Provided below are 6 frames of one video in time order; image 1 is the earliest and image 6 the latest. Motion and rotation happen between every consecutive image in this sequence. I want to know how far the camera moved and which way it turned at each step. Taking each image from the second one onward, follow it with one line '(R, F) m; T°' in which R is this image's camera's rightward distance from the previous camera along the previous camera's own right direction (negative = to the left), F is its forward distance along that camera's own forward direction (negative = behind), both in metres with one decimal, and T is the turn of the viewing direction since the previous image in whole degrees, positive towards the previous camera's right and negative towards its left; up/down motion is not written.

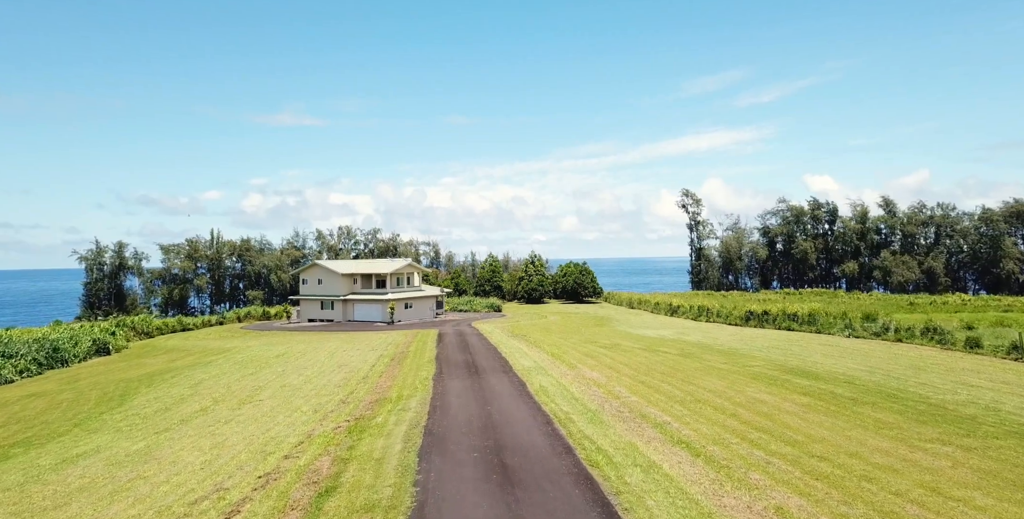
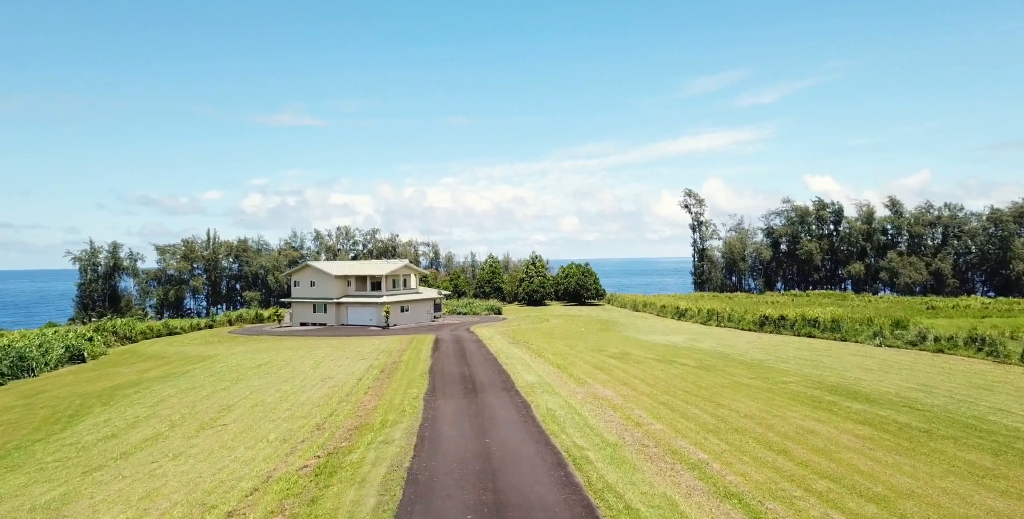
(-0.1, +3.5) m; 0°
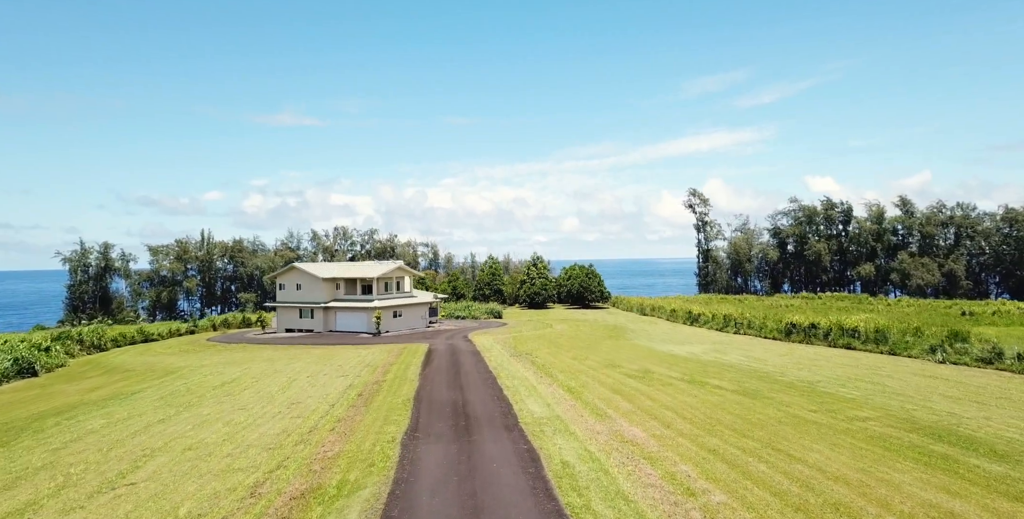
(-0.1, +5.7) m; 0°
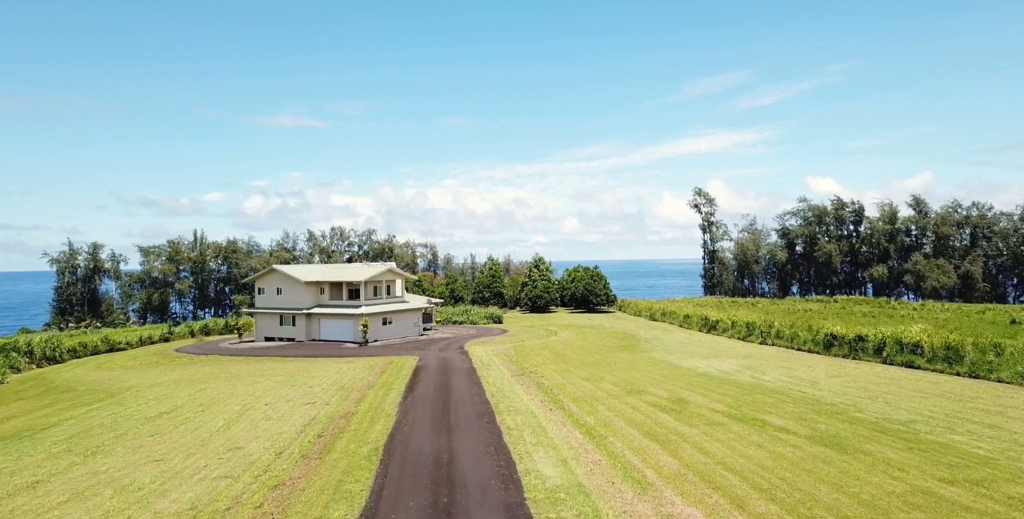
(-0.1, +6.9) m; 0°
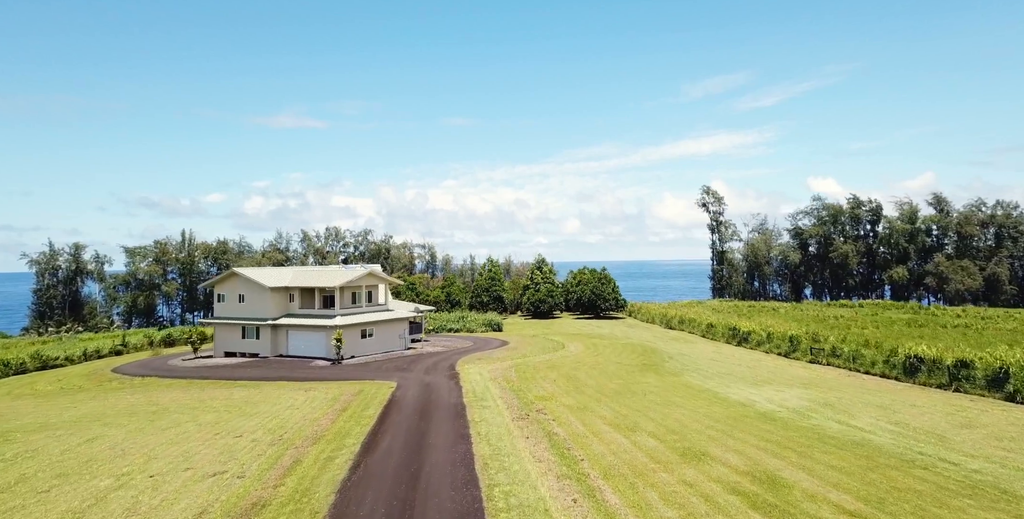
(0.0, +10.1) m; 0°
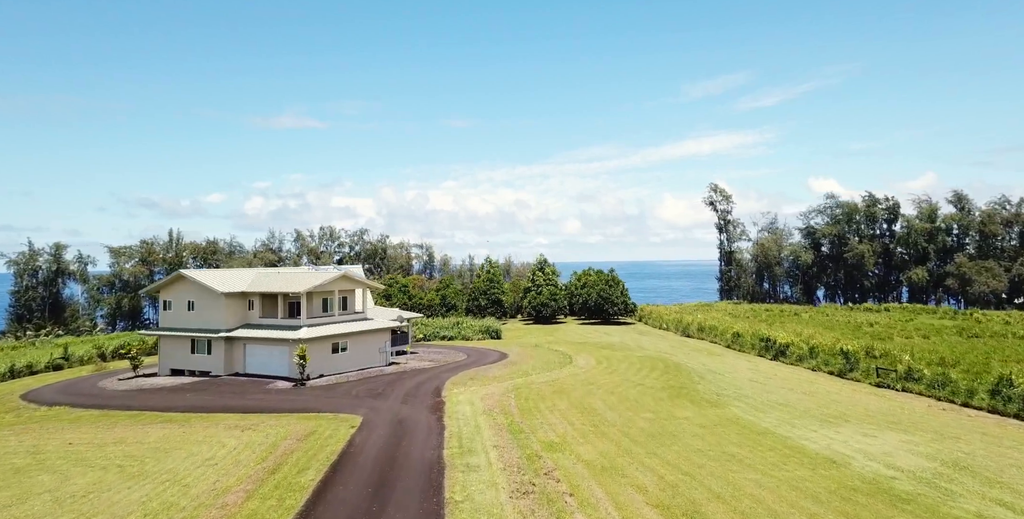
(+0.1, +9.4) m; 0°
